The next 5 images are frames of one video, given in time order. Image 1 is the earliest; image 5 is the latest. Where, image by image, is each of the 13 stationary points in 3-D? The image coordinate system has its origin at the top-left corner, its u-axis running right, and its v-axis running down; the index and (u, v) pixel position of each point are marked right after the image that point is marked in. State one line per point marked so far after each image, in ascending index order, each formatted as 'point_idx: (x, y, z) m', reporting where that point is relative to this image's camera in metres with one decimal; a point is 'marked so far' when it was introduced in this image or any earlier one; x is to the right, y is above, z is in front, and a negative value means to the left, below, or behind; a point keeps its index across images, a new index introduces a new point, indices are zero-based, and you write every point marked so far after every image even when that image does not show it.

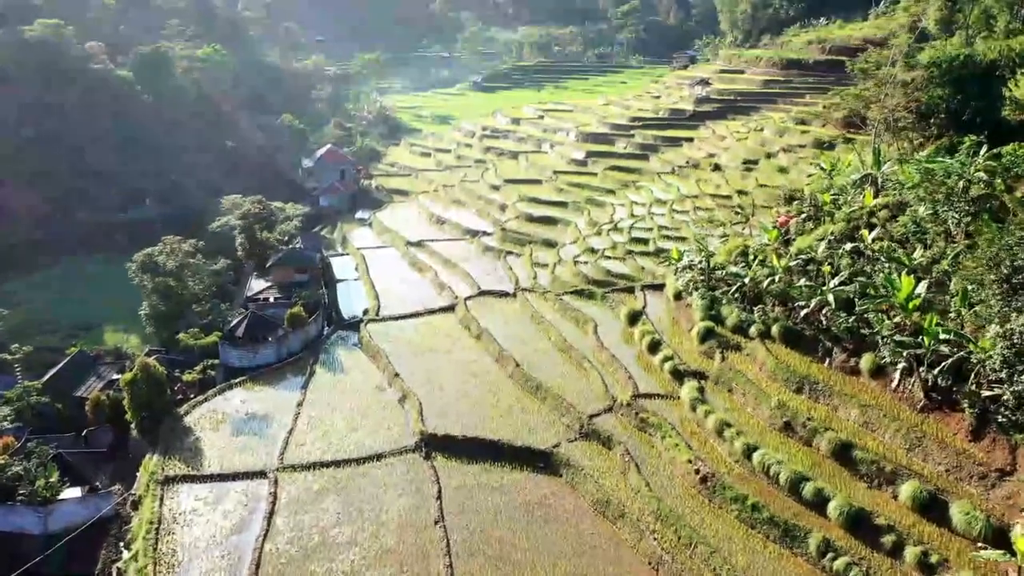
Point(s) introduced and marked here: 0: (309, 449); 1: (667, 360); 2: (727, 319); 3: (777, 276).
0: (-4.8, -3.8, +17.8) m
1: (+3.9, -1.9, +19.1) m
2: (+5.6, -0.8, +19.5) m
3: (+6.7, +0.3, +18.8) m
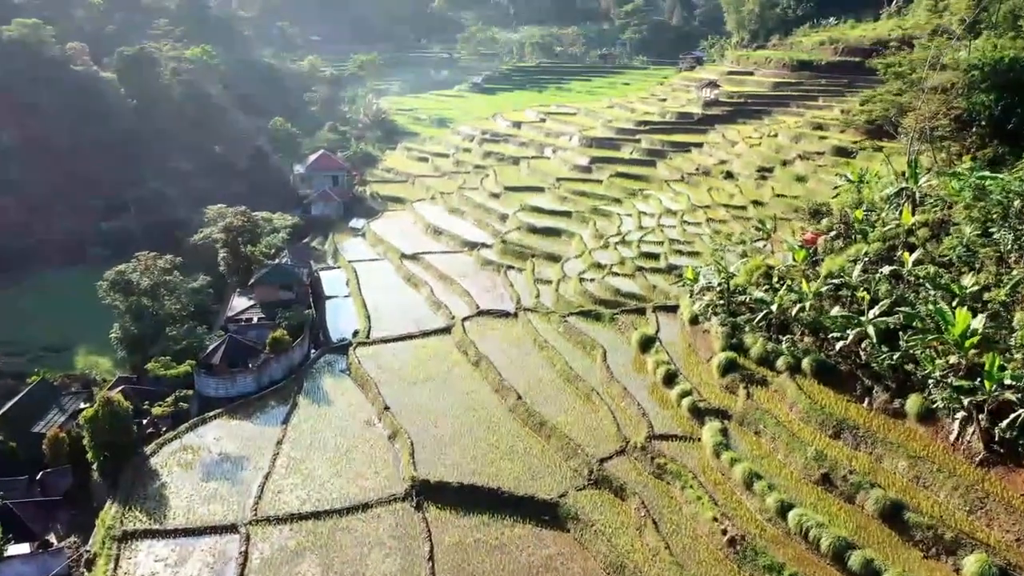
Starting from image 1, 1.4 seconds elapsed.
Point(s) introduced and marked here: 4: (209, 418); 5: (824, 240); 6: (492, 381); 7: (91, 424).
0: (-4.8, -4.5, +15.9) m
1: (+4.0, -2.5, +17.2) m
2: (+5.6, -1.5, +17.6) m
3: (+6.7, -0.4, +17.0) m
4: (-7.8, -3.4, +19.3) m
5: (+8.2, +1.2, +19.6) m
6: (-0.5, -2.5, +20.0) m
7: (-9.7, -3.1, +17.2) m
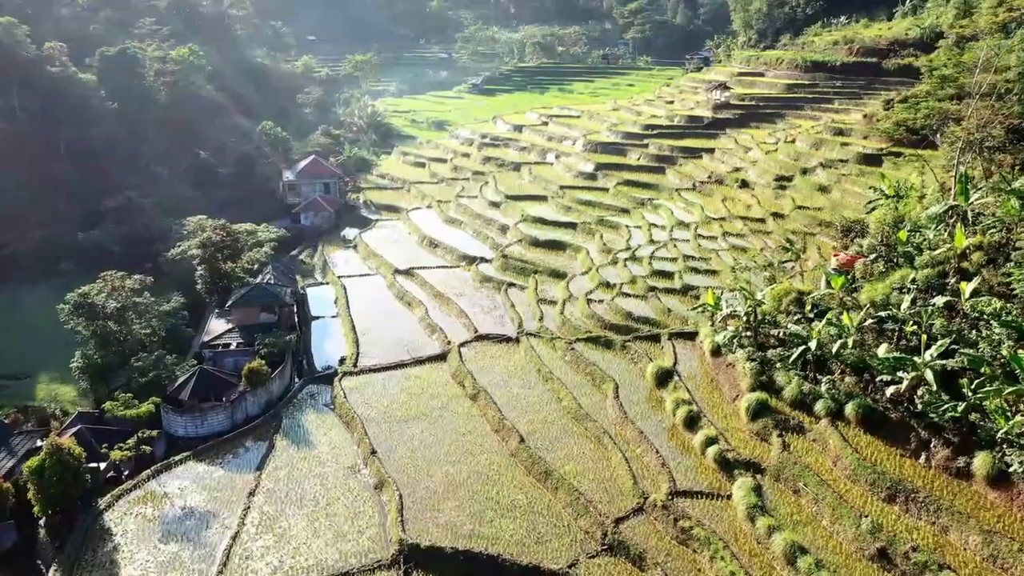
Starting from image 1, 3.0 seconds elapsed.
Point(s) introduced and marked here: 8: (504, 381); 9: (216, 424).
0: (-4.8, -5.1, +13.9) m
1: (+4.0, -3.2, +15.2) m
2: (+5.7, -2.1, +15.6) m
3: (+6.7, -1.0, +14.9) m
4: (-7.8, -4.0, +17.2) m
5: (+8.2, +0.6, +17.6) m
6: (-0.5, -3.1, +17.9) m
7: (-9.7, -3.8, +15.2) m
8: (-0.2, -2.4, +19.7) m
9: (-7.4, -3.4, +18.6) m
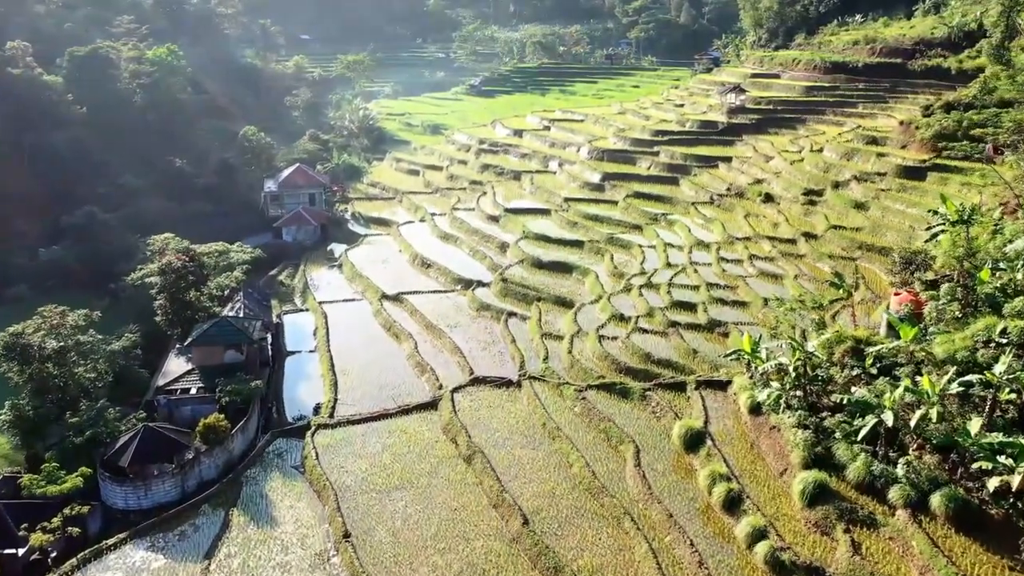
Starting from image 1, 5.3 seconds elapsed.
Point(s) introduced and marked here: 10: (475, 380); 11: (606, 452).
0: (-4.7, -6.1, +11.0) m
1: (+4.0, -4.1, +12.3) m
2: (+5.7, -3.1, +12.7) m
3: (+6.8, -2.0, +12.1) m
4: (-7.8, -5.0, +14.4) m
5: (+8.3, -0.4, +14.7) m
6: (-0.5, -4.1, +15.0) m
7: (-9.6, -4.8, +12.3) m
8: (-0.2, -3.4, +16.8) m
9: (-7.3, -4.3, +15.7) m
10: (-1.0, -2.4, +19.3) m
11: (+2.0, -3.5, +15.8) m
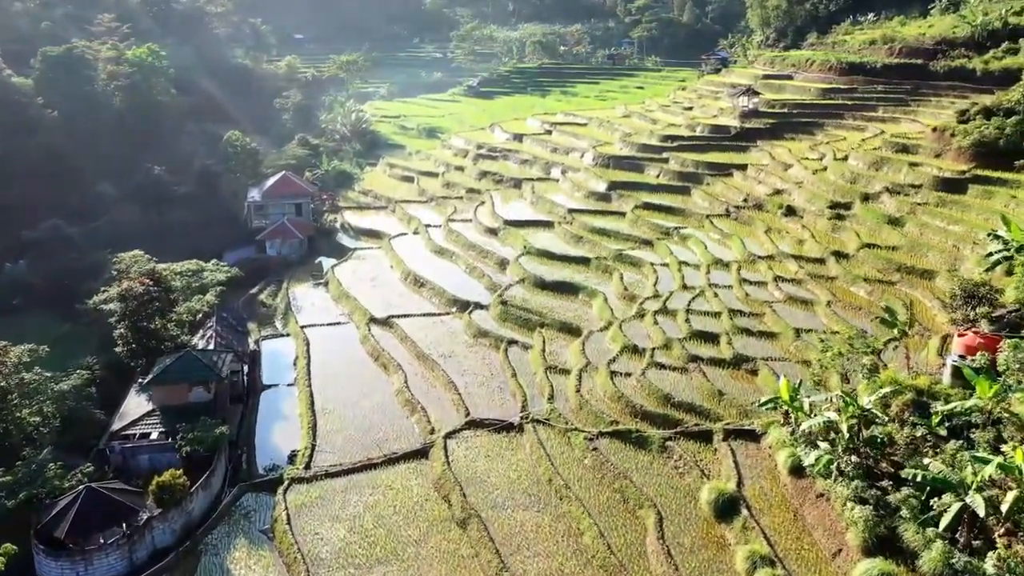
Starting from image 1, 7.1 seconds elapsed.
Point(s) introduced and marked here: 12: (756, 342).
0: (-4.7, -6.8, +8.8) m
1: (+4.1, -4.8, +10.1) m
2: (+5.7, -3.8, +10.5) m
3: (+6.8, -2.7, +9.9) m
4: (-7.7, -5.7, +12.1) m
5: (+8.3, -1.1, +12.5) m
6: (-0.4, -4.8, +12.8) m
7: (-9.6, -5.5, +10.1) m
8: (-0.2, -4.1, +14.6) m
9: (-7.3, -5.0, +13.5) m
10: (-1.0, -3.1, +17.1) m
11: (+2.0, -4.2, +13.6) m
12: (+5.9, -1.3, +18.1) m
